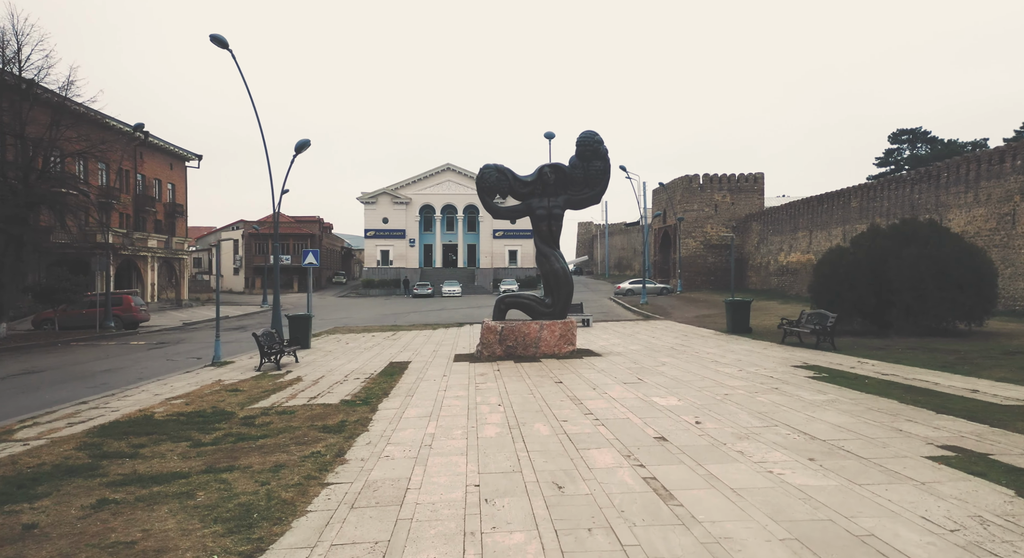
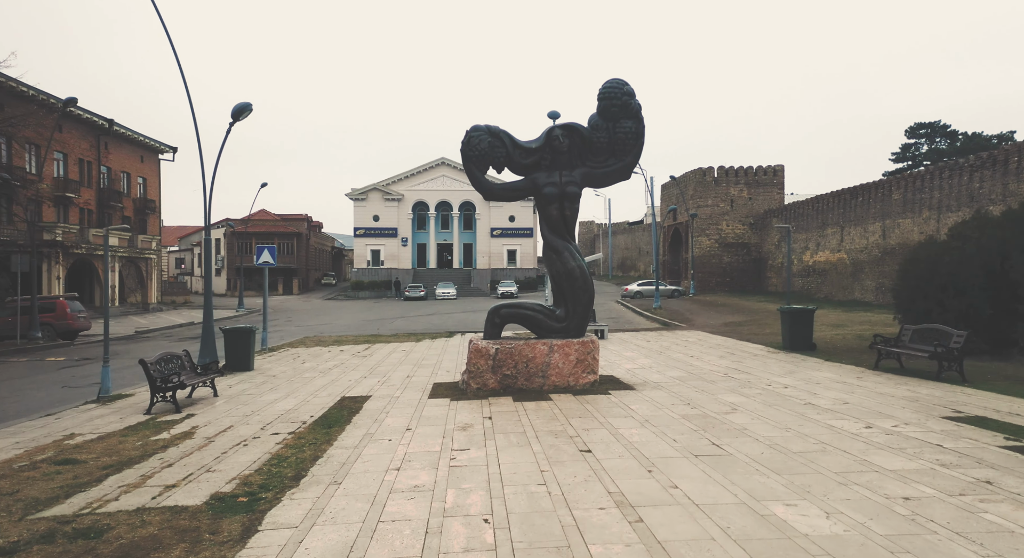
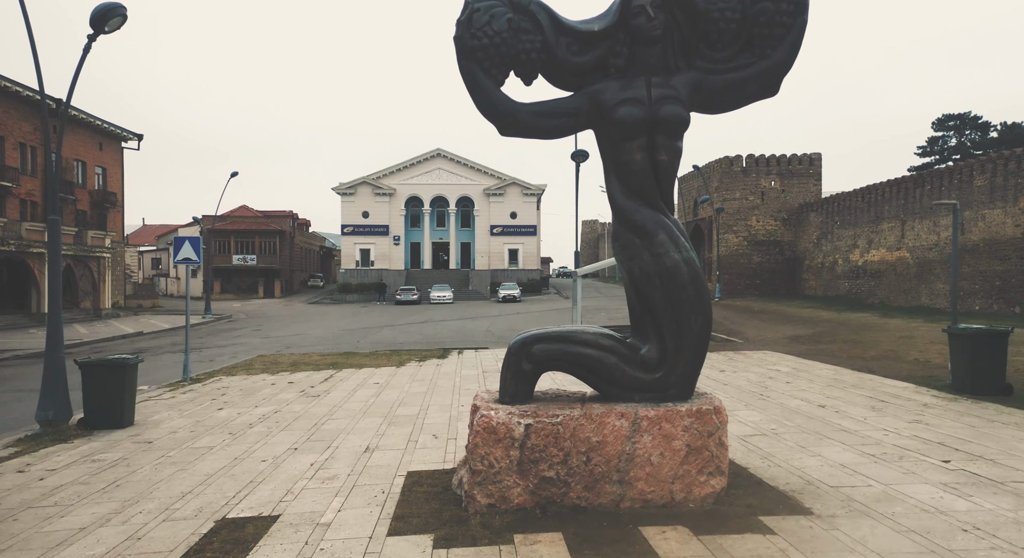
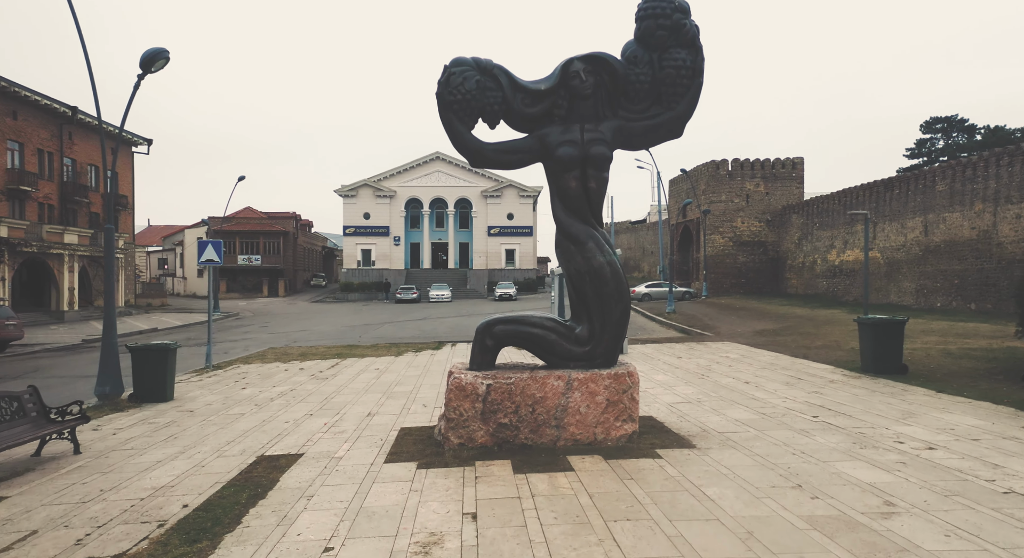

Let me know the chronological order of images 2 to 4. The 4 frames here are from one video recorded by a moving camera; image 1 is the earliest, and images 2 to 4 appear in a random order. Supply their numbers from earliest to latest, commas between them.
2, 4, 3
